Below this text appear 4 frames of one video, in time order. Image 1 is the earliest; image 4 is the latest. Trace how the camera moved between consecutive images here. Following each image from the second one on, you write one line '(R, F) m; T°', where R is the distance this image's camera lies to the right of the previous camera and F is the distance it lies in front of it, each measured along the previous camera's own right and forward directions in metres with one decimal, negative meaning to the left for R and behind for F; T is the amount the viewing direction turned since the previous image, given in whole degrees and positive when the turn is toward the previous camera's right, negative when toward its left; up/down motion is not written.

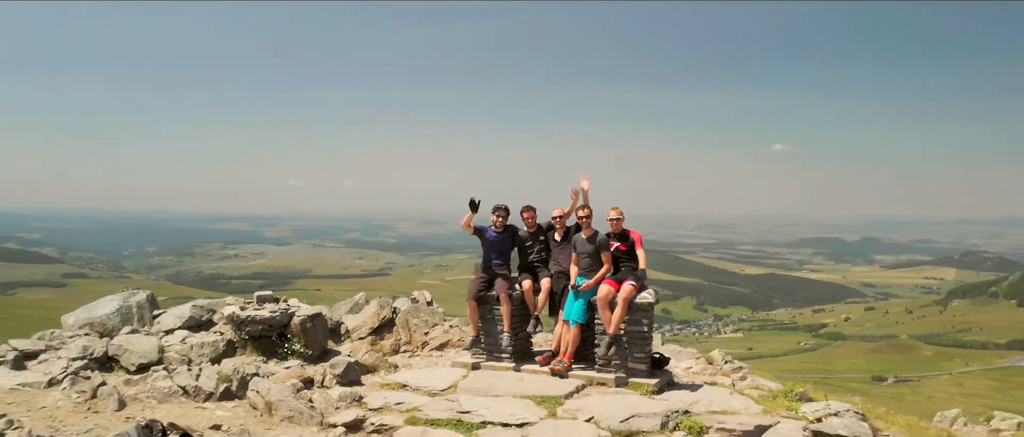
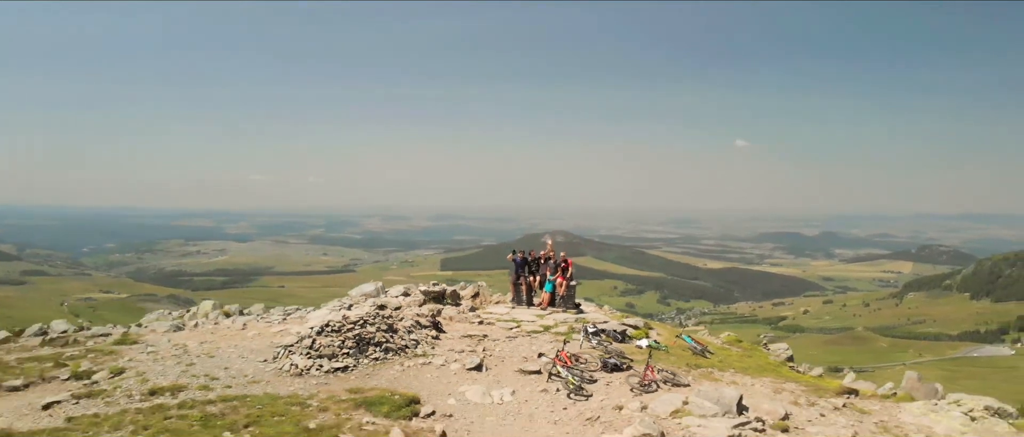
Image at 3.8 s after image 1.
(+0.3, +2.8) m; +4°
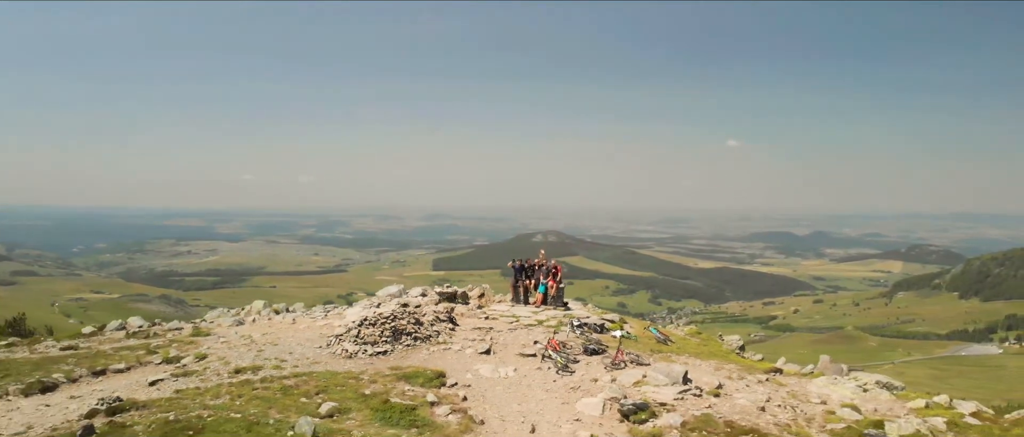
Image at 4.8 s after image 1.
(0.0, +0.6) m; +1°
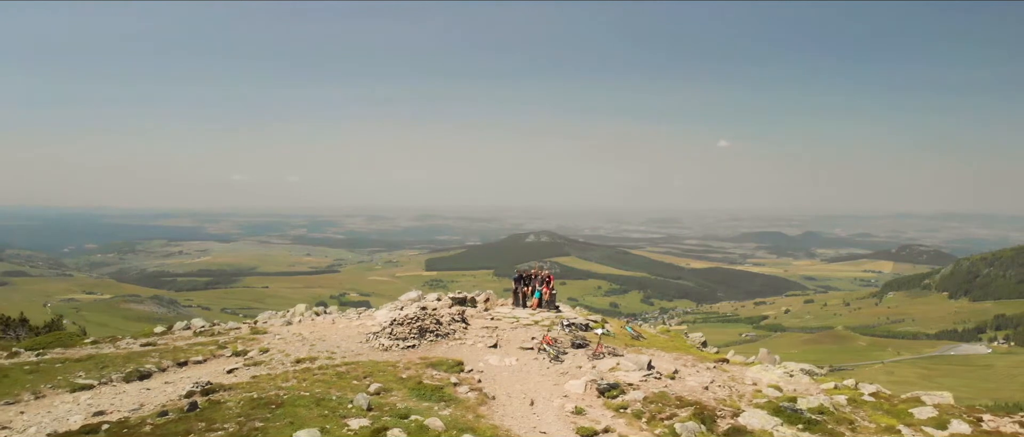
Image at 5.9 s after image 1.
(+0.1, +0.4) m; +1°
